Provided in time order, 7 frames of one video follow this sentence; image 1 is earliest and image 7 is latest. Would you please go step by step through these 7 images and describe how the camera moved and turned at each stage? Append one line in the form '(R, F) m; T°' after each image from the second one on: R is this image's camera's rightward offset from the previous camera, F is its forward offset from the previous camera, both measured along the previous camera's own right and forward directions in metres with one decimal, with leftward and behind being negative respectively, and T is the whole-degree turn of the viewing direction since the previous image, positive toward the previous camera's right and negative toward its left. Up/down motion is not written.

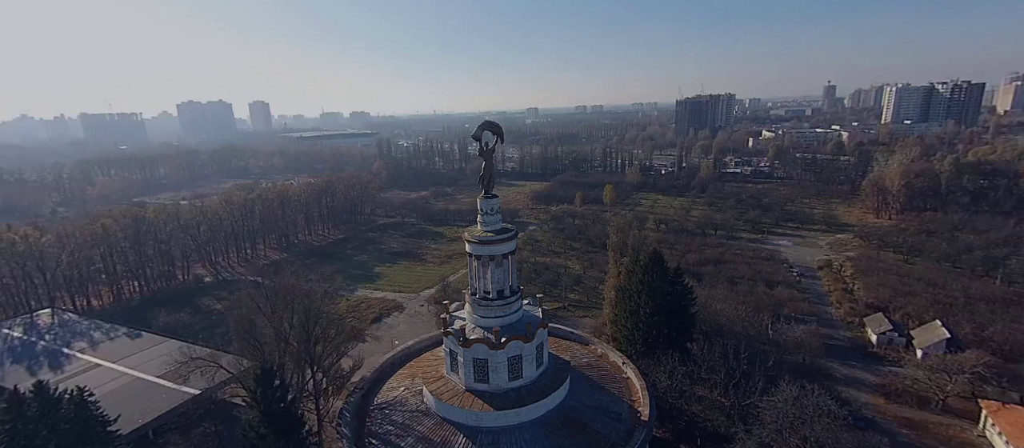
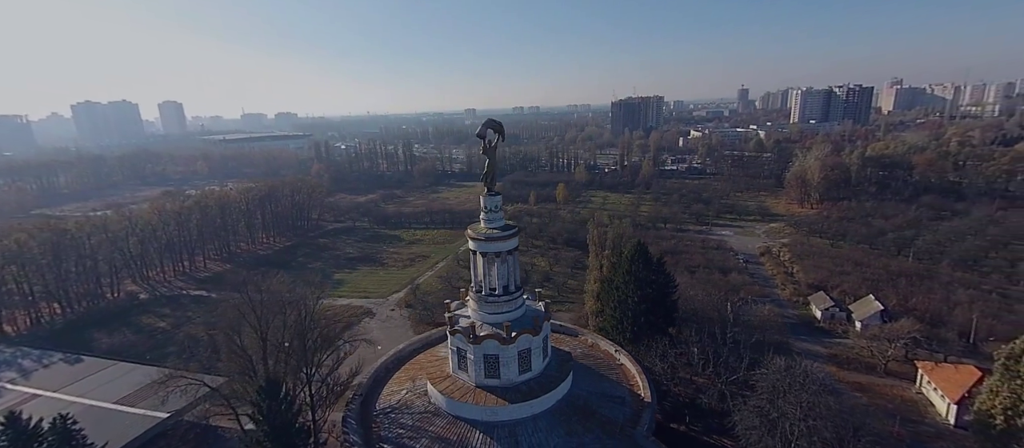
(-2.4, -0.1) m; +8°
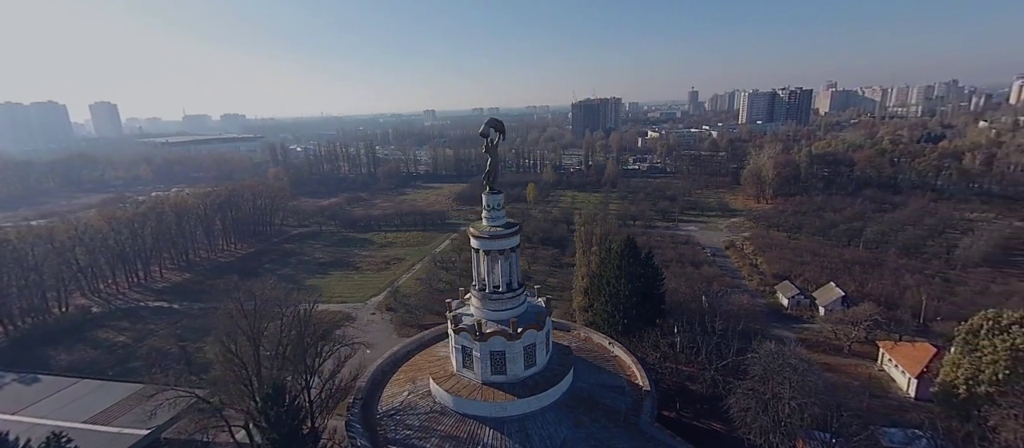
(-1.5, -0.2) m; +5°
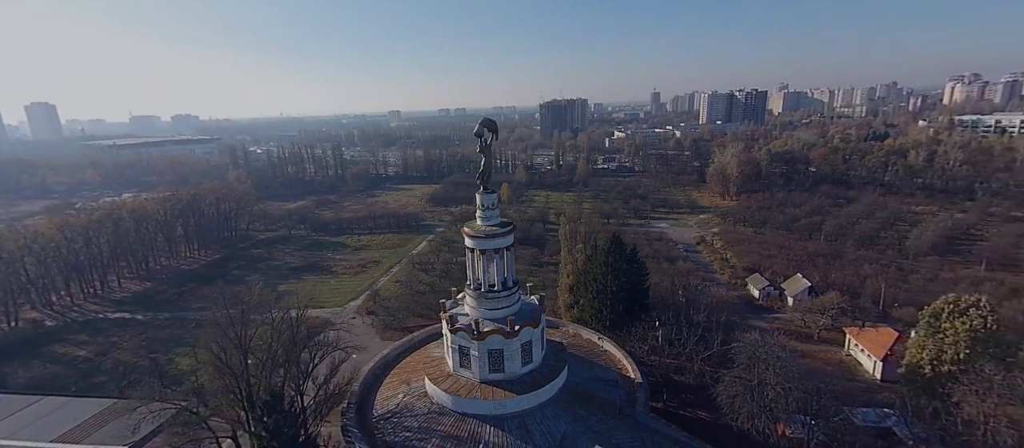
(-1.0, -0.1) m; +4°
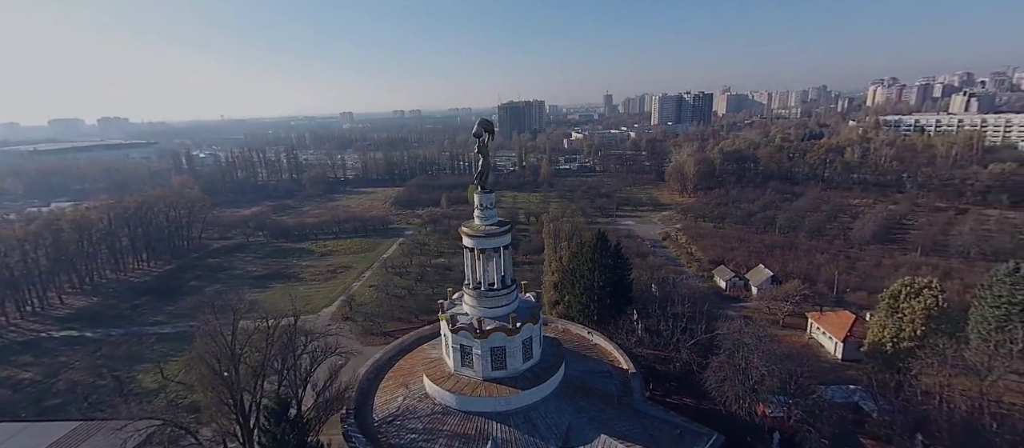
(-1.5, -0.2) m; +5°
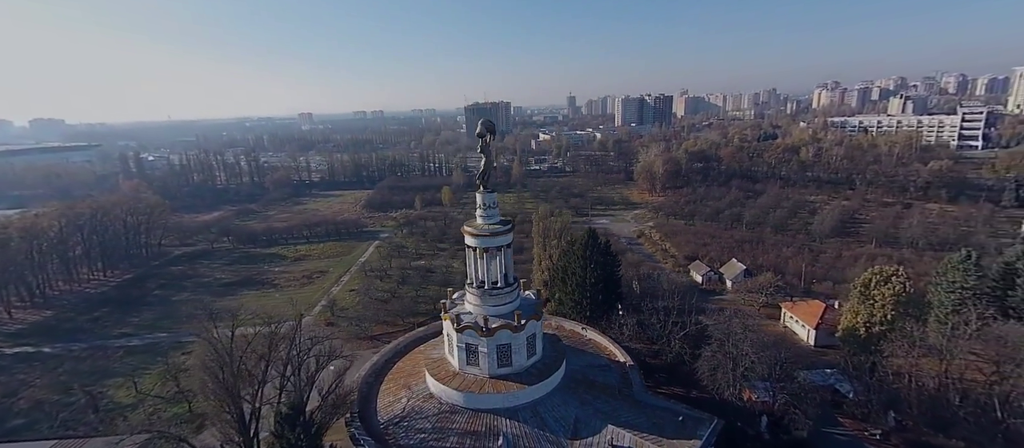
(-1.4, -0.2) m; +4°
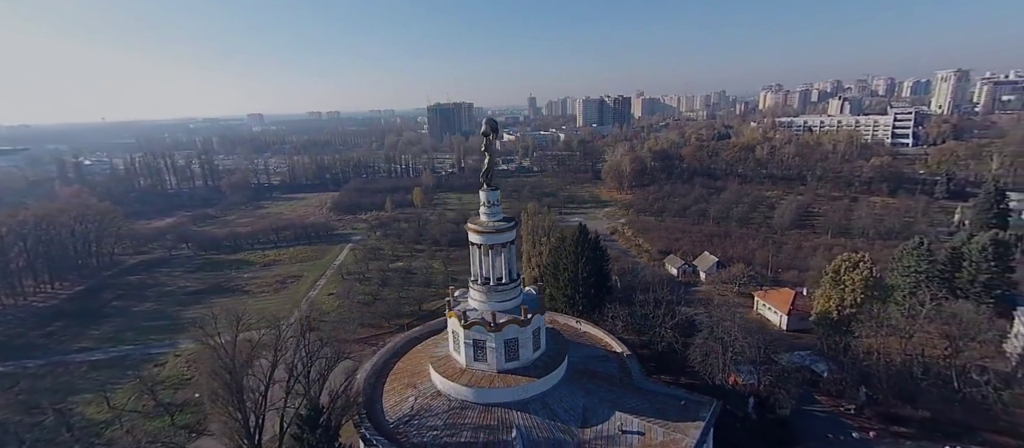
(-1.6, -0.3) m; +5°
